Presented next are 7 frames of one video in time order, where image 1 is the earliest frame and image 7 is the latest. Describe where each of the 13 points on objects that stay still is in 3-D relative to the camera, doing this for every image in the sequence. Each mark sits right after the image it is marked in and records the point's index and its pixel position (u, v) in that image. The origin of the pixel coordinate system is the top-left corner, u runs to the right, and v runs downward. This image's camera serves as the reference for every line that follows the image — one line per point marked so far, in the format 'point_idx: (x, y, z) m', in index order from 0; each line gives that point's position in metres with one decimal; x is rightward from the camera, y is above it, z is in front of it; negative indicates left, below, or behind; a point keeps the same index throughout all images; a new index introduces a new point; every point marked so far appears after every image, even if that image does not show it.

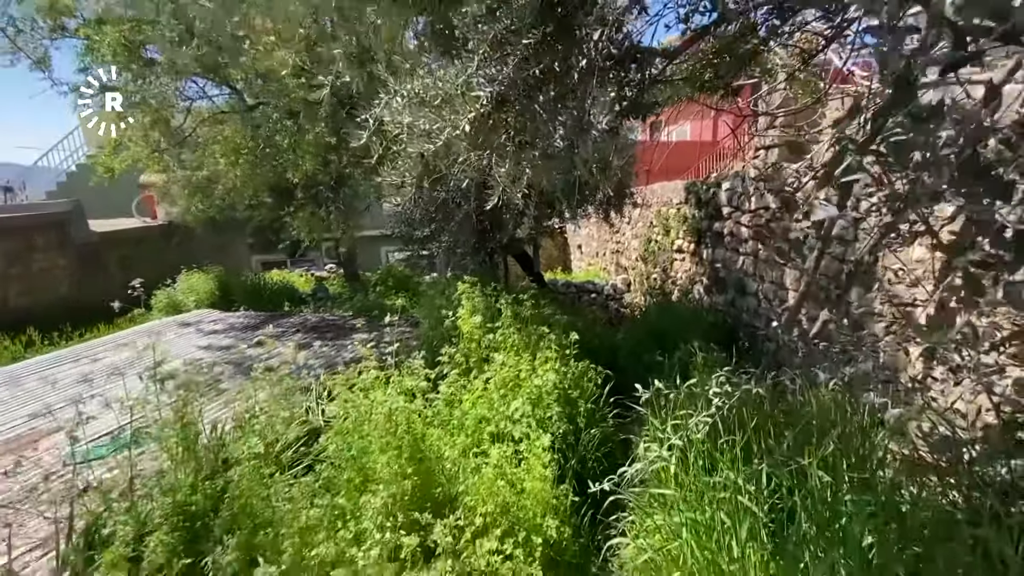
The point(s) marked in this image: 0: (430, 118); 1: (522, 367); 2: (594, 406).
0: (-0.4, +0.8, +2.3) m
1: (0.0, -0.4, +2.4) m
2: (+0.4, -0.6, +2.3) m
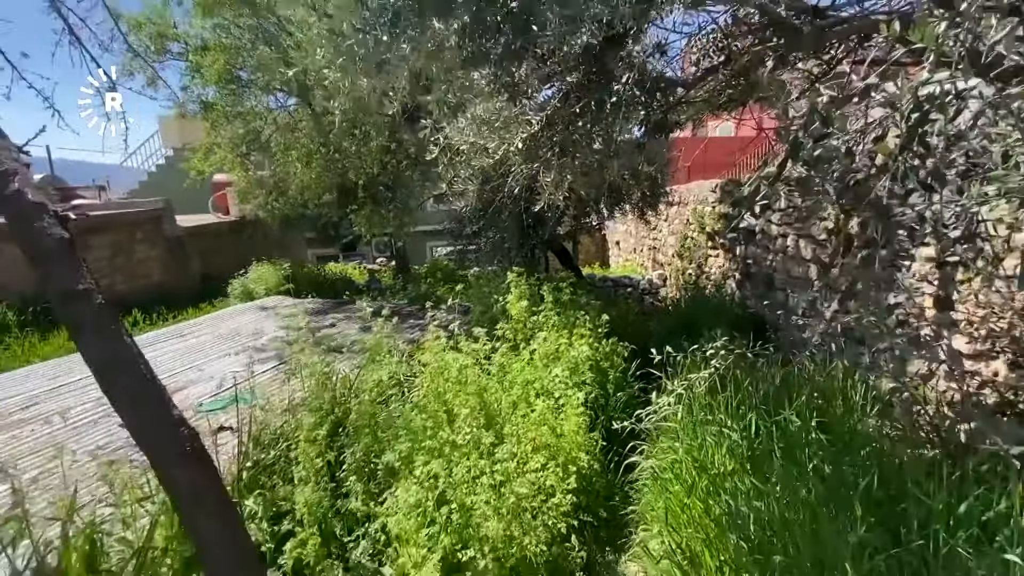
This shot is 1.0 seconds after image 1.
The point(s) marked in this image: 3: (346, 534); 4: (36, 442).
0: (-0.2, +0.9, +2.9) m
1: (+0.3, -0.3, +2.9) m
2: (+0.6, -0.5, +2.8) m
3: (-0.6, -0.9, +1.8) m
4: (-3.1, -1.0, +3.0) m
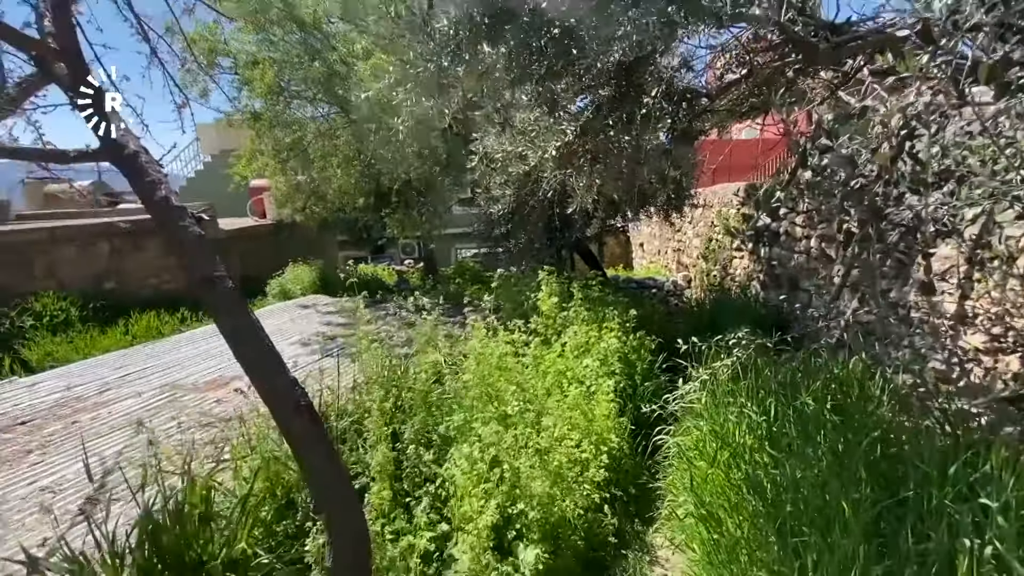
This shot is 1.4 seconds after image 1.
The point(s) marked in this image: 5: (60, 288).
0: (+0.1, +0.9, +3.1) m
1: (+0.5, -0.3, +3.1) m
2: (+0.9, -0.5, +3.0) m
3: (-0.4, -0.9, +2.0) m
4: (-2.8, -0.9, +3.4) m
5: (-6.4, 0.0, +6.7) m
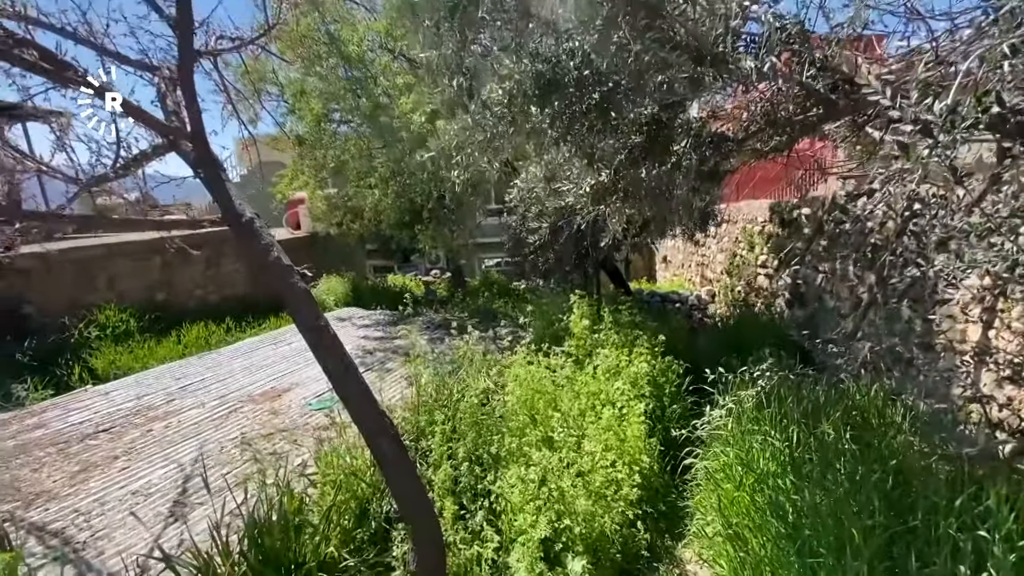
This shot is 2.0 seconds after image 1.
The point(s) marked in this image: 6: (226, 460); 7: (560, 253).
0: (+0.3, +0.8, +3.4) m
1: (+0.8, -0.5, +3.3) m
2: (+1.1, -0.7, +3.2) m
3: (-0.2, -1.0, +2.3) m
4: (-2.6, -1.1, +3.7) m
5: (-6.0, -0.2, +7.2) m
6: (-1.9, -1.1, +3.1) m
7: (+0.6, +0.4, +5.8) m
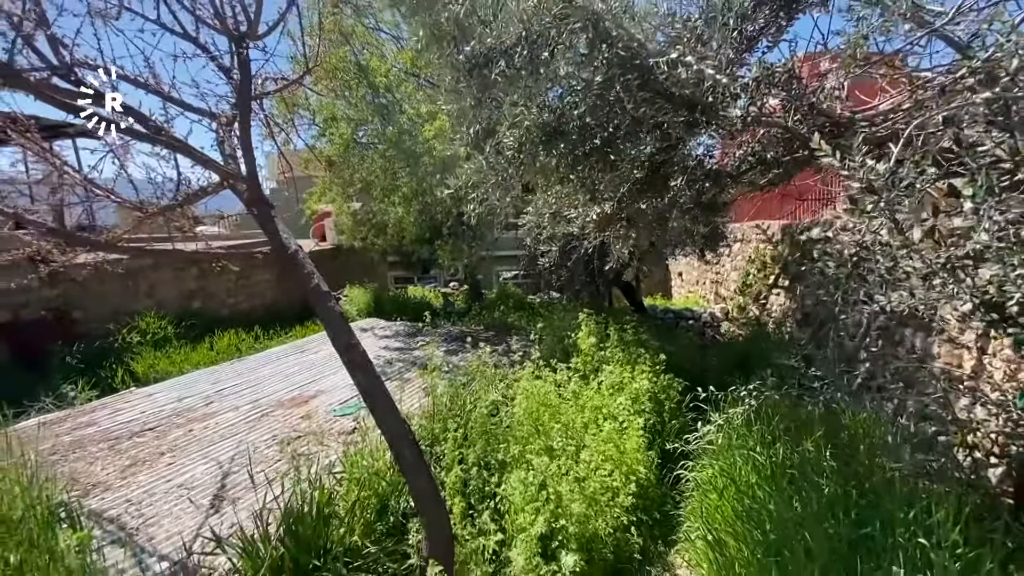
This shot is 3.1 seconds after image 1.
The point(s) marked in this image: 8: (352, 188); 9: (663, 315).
0: (+0.4, +0.6, +3.6) m
1: (+0.8, -0.6, +3.5) m
2: (+1.2, -0.8, +3.4) m
3: (-0.2, -1.1, +2.5) m
4: (-2.5, -1.2, +4.1) m
5: (-5.8, -0.3, +7.7) m
6: (-1.8, -1.2, +3.4) m
7: (+0.8, +0.2, +6.0) m
8: (-2.5, +1.5, +7.4) m
9: (+2.8, -0.5, +8.7) m
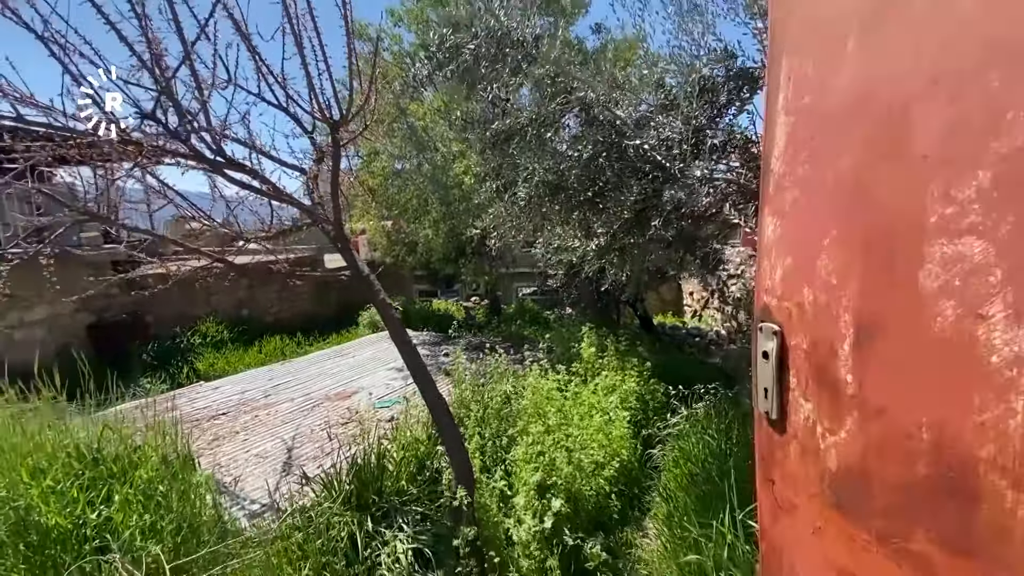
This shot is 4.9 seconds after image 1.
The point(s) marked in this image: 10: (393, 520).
0: (+0.6, +0.4, +4.4) m
1: (+0.9, -0.8, +4.3) m
2: (+1.2, -1.0, +4.1) m
3: (-0.2, -1.2, +3.3) m
4: (-2.4, -1.3, +4.9) m
5: (-5.5, -0.5, +8.7) m
6: (-1.7, -1.3, +4.2) m
7: (+1.0, 0.0, +6.8) m
8: (-2.1, +1.3, +8.4) m
9: (+3.1, -0.9, +9.4) m
10: (-0.7, -1.3, +2.7) m
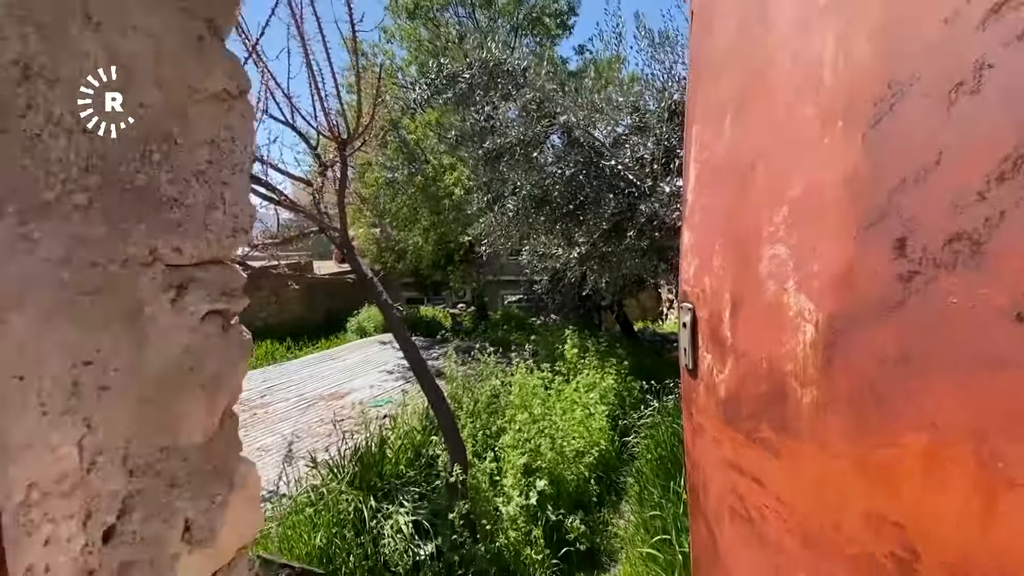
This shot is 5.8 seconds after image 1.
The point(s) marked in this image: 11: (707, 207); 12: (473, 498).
0: (+0.4, +0.4, +4.8) m
1: (+0.8, -0.9, +4.6) m
2: (+1.1, -1.1, +4.5) m
3: (-0.2, -1.3, +3.6) m
4: (-2.5, -1.4, +5.2) m
5: (-5.7, -0.6, +8.9) m
6: (-1.9, -1.4, +4.5) m
7: (+0.8, -0.1, +7.2) m
8: (-2.4, +1.2, +8.7) m
9: (+2.8, -1.0, +9.8) m
10: (-0.7, -1.3, +3.0) m
11: (+0.5, +0.2, +1.1) m
12: (-0.3, -1.4, +3.1) m
